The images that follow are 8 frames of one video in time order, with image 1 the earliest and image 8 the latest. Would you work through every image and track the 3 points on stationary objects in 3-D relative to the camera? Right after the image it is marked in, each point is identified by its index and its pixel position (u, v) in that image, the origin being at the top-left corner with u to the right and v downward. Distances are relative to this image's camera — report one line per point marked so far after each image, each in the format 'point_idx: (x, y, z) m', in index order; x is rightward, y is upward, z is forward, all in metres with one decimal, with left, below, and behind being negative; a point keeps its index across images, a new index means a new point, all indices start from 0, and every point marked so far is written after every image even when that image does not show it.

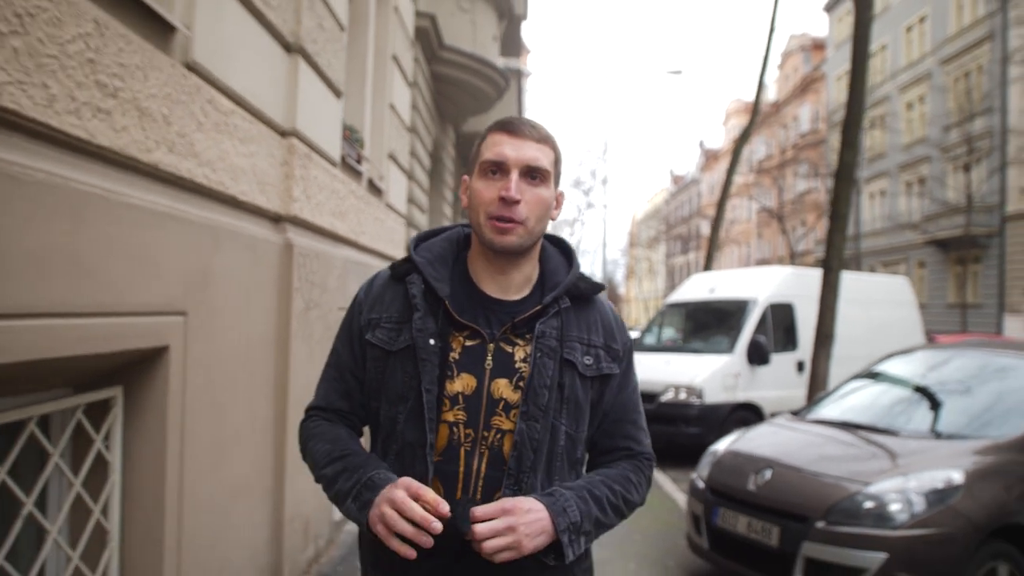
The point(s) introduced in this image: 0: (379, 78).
0: (-1.1, +1.8, +6.3) m
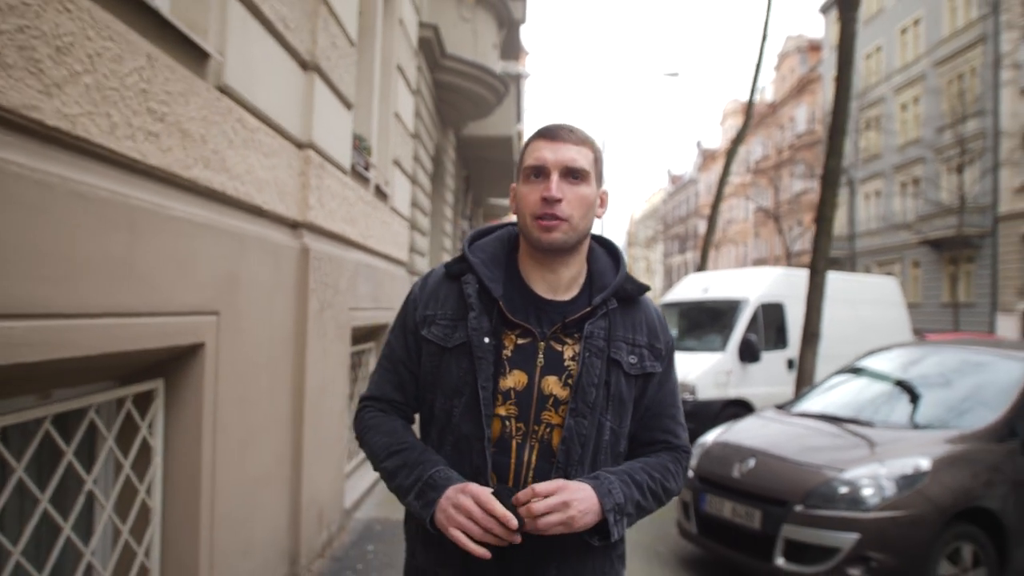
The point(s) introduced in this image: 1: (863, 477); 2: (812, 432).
0: (-1.1, +1.8, +6.6) m
1: (+1.9, -1.0, +4.0) m
2: (+2.1, -0.9, +4.7) m
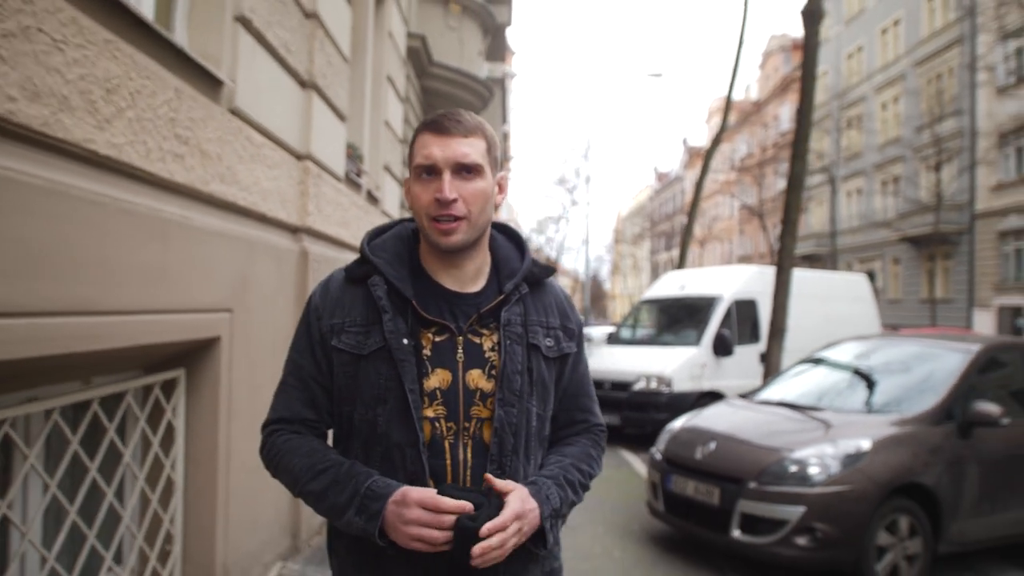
0: (-1.3, +1.8, +6.9) m
1: (+1.8, -1.0, +4.4) m
2: (+1.9, -0.9, +5.2) m
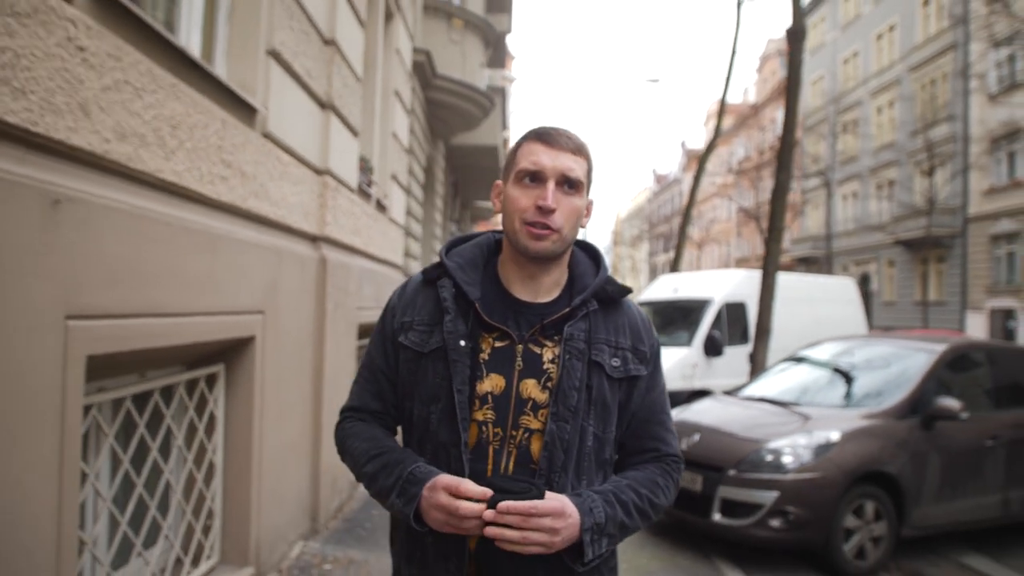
0: (-1.3, +1.8, +7.4) m
1: (+1.8, -1.1, +4.9) m
2: (+1.9, -1.0, +5.6) m
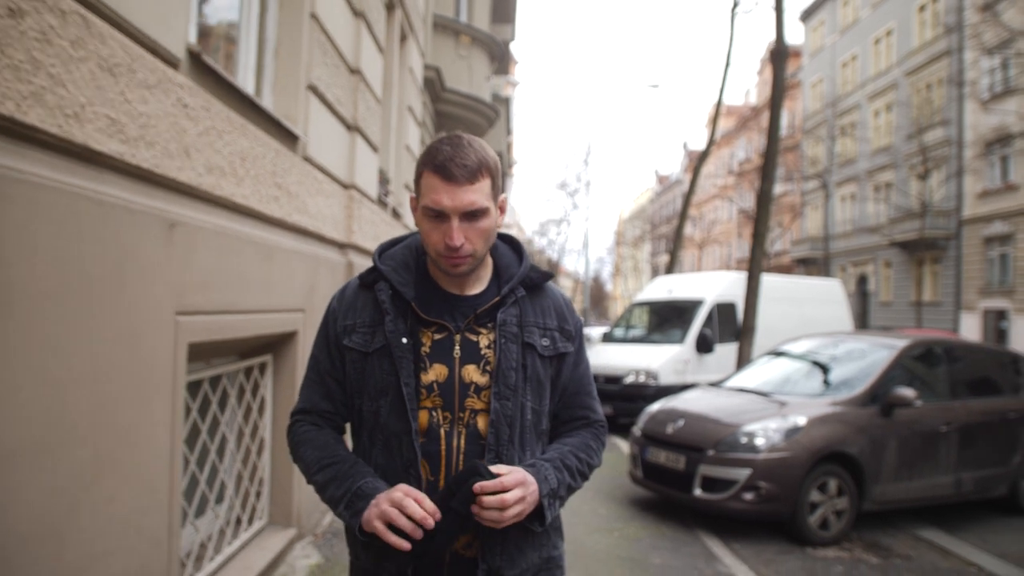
0: (-1.2, +1.8, +8.0) m
1: (+1.9, -1.1, +5.5) m
2: (+2.0, -1.0, +6.2) m
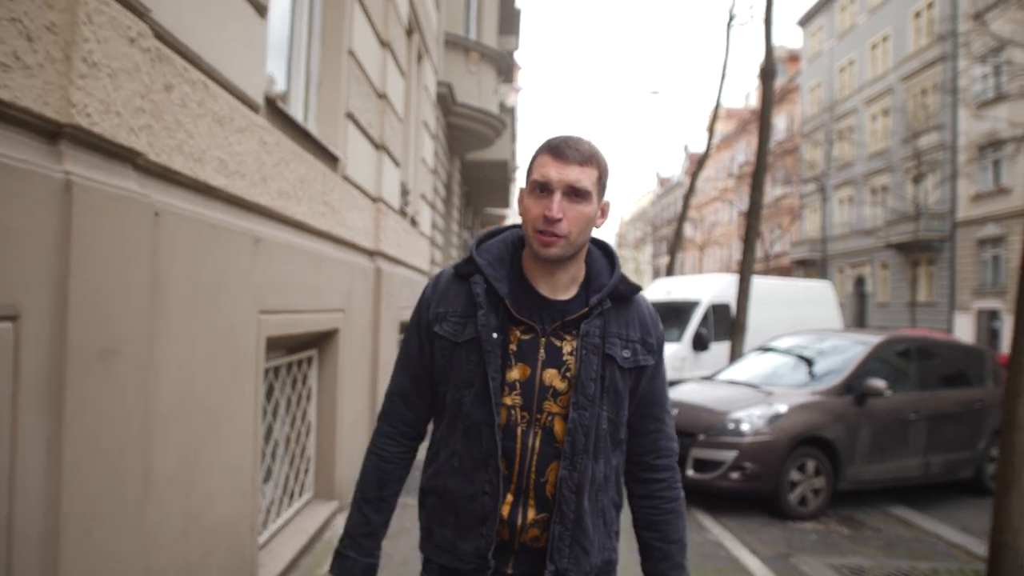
0: (-1.2, +1.8, +8.7) m
1: (+2.0, -1.1, +6.1) m
2: (+2.1, -1.0, +6.9) m
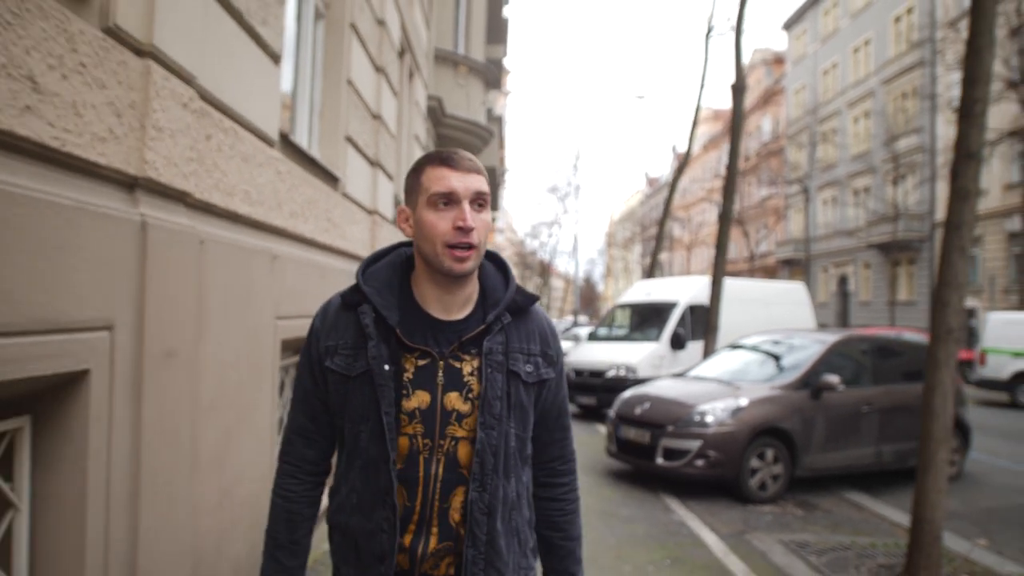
0: (-1.3, +1.7, +9.2) m
1: (+1.8, -1.1, +6.7) m
2: (+1.9, -1.0, +7.5) m
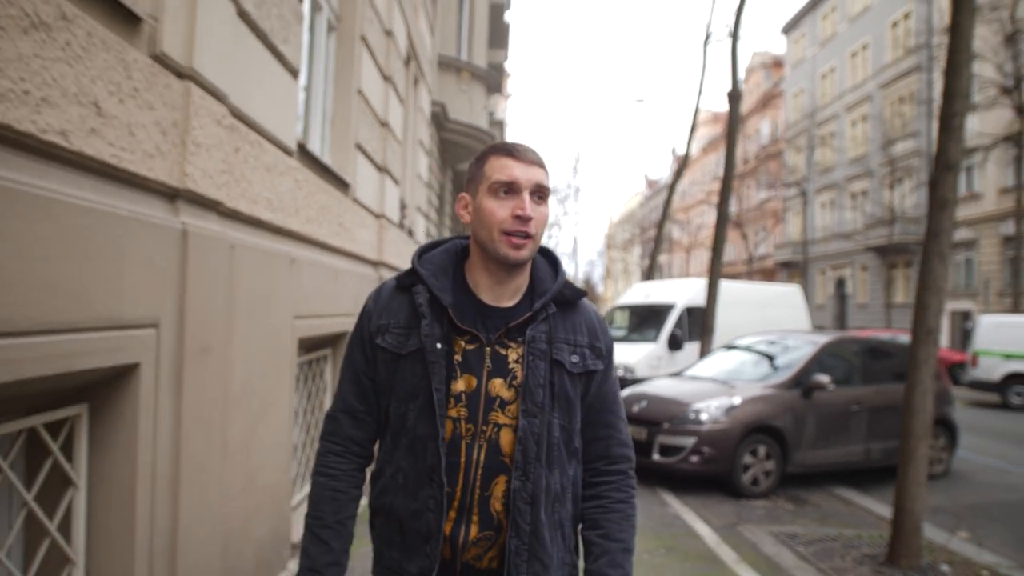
0: (-1.3, +1.7, +9.5) m
1: (+1.9, -1.2, +7.0) m
2: (+2.0, -1.1, +7.7) m
